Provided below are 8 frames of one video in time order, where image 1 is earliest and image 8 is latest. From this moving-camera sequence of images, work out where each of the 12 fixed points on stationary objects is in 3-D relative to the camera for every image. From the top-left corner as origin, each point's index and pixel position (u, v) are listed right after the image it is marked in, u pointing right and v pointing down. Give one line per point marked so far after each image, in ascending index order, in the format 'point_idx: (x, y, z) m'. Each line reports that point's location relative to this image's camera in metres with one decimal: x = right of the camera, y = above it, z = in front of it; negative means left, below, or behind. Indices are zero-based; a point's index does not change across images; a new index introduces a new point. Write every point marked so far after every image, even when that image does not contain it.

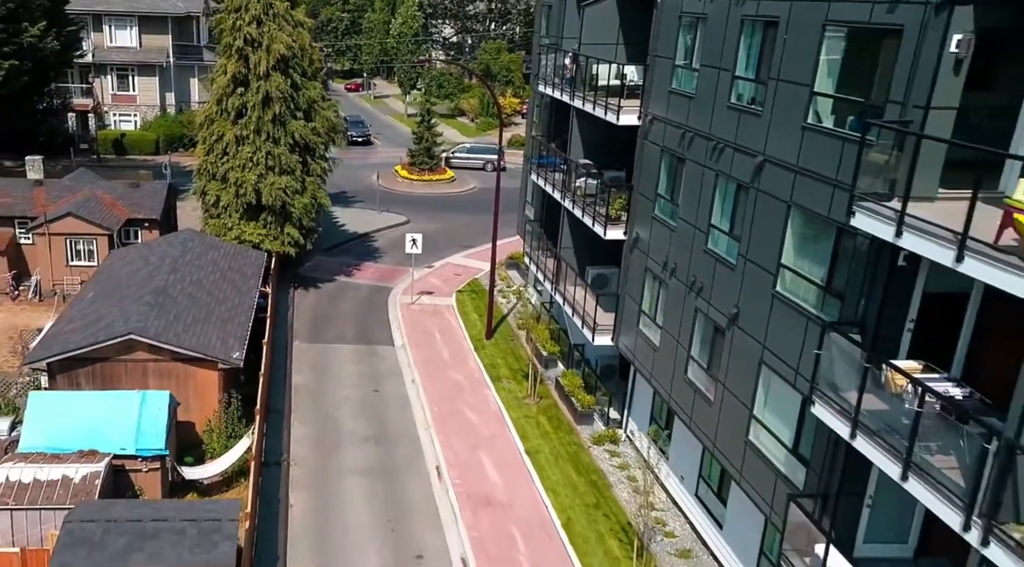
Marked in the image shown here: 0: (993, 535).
0: (+5.0, -2.6, +9.3) m
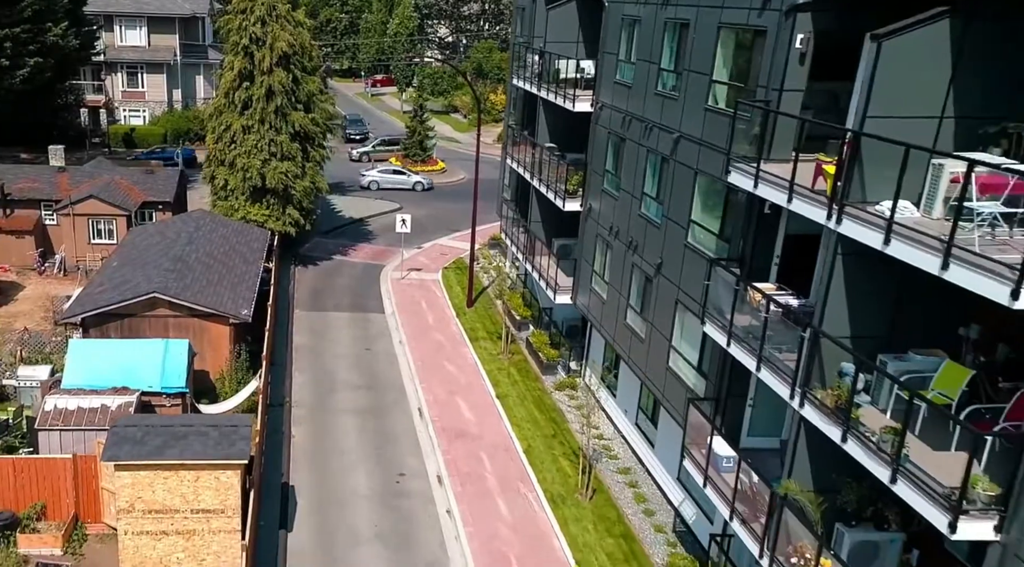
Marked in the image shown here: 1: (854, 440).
0: (+4.2, -1.7, +12.7) m
1: (+4.5, -2.1, +11.8) m
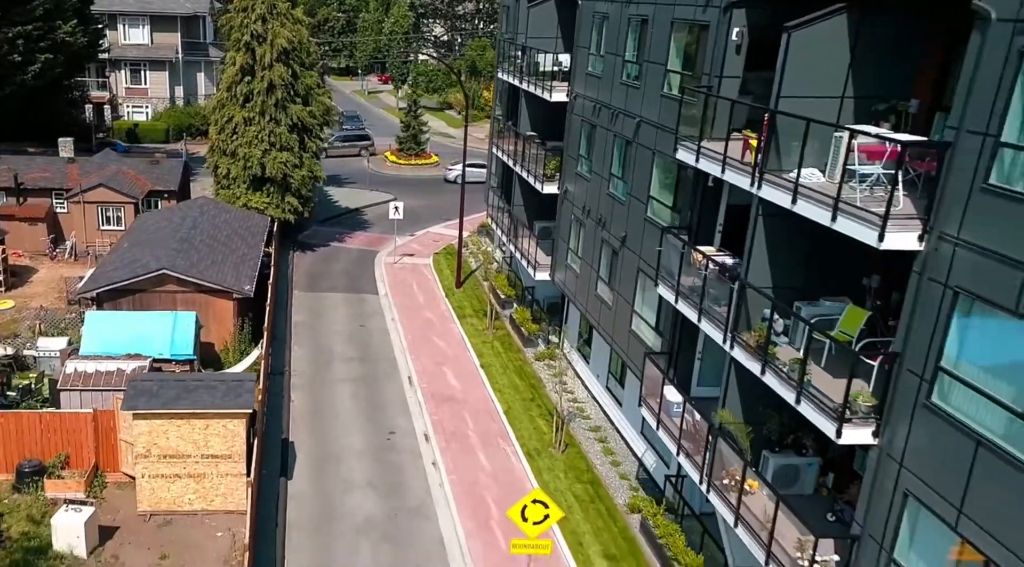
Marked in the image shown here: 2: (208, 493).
0: (+3.7, -1.0, +14.8) m
1: (+4.0, -1.4, +13.9) m
2: (-6.7, -4.6, +19.8) m
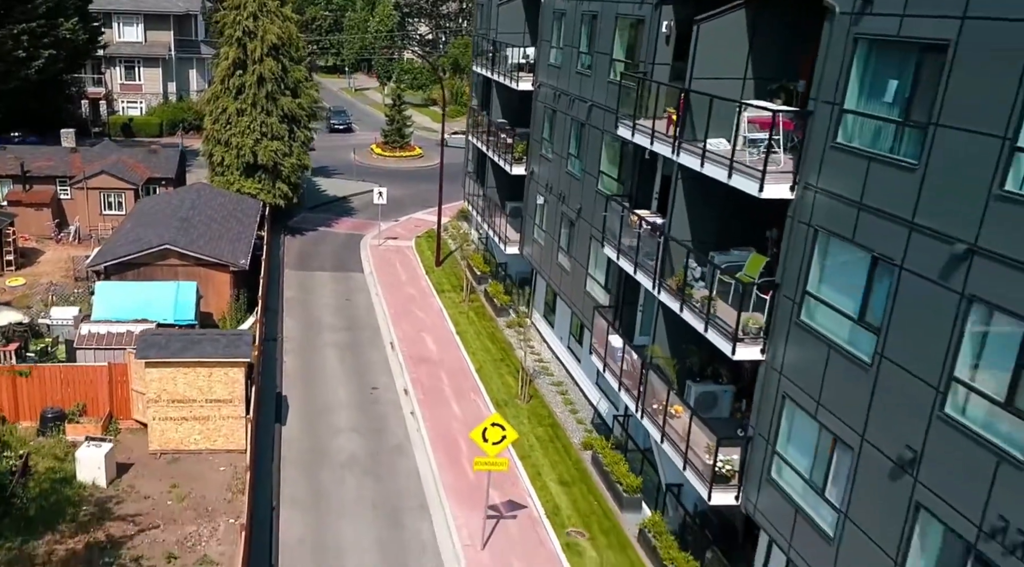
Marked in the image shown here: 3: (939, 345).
0: (+2.9, -0.1, +17.6) m
1: (+3.2, -0.5, +16.7) m
2: (-7.5, -3.7, +22.4) m
3: (+5.1, -0.8, +10.7) m
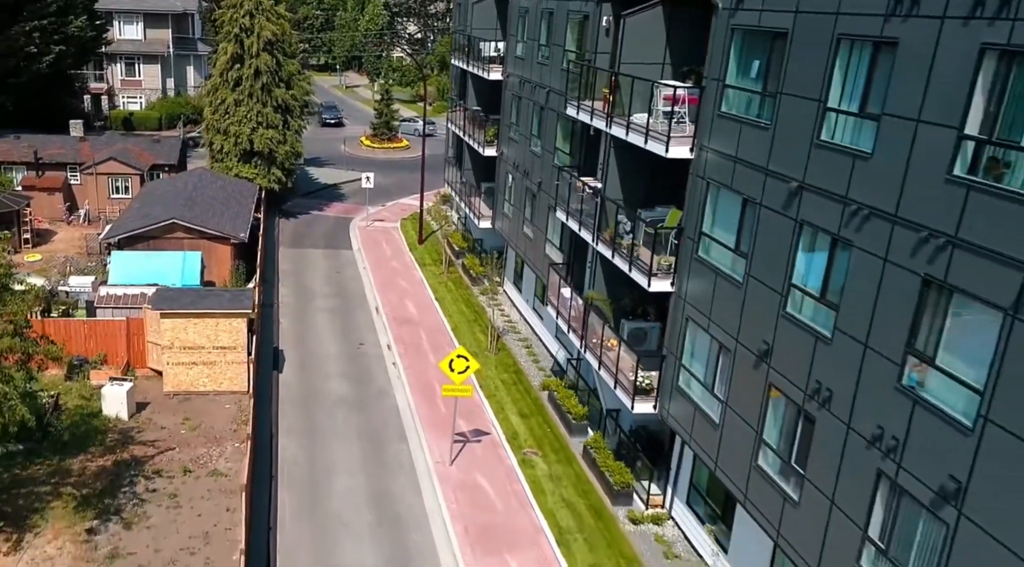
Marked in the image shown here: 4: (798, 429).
0: (+2.0, +1.0, +21.0) m
1: (+2.3, +0.6, +20.1) m
2: (-8.4, -2.7, +25.8) m
3: (+4.3, +0.3, +14.1) m
4: (+4.4, -2.2, +13.8) m
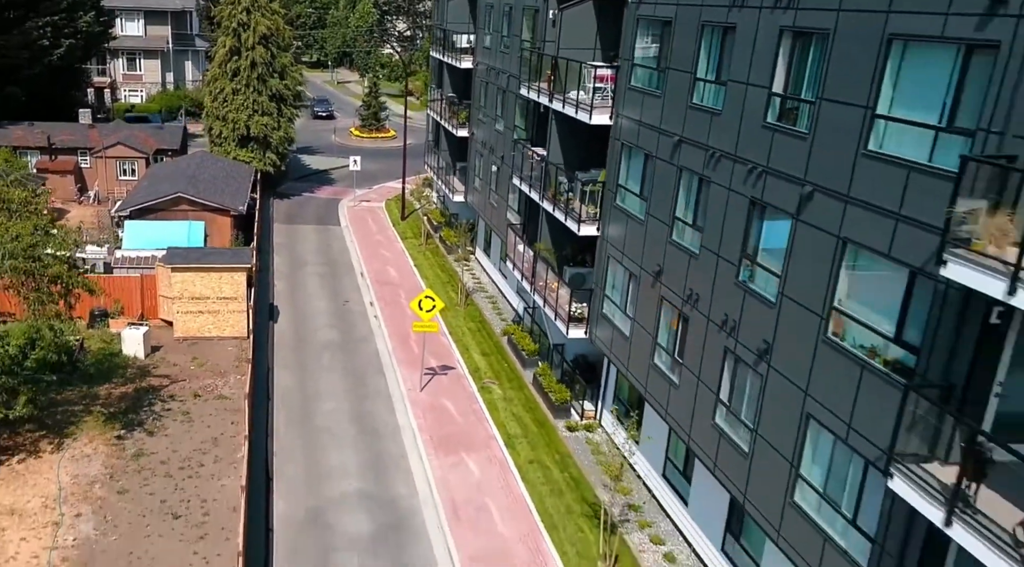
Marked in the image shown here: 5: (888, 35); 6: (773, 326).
0: (+0.9, +2.3, +25.0) m
1: (+1.2, +2.0, +24.1) m
2: (-9.6, -1.3, +29.7) m
3: (+3.2, +1.7, +18.1) m
4: (+3.3, -0.9, +17.8) m
5: (+4.8, +3.2, +11.6) m
6: (+4.1, -0.7, +14.3) m
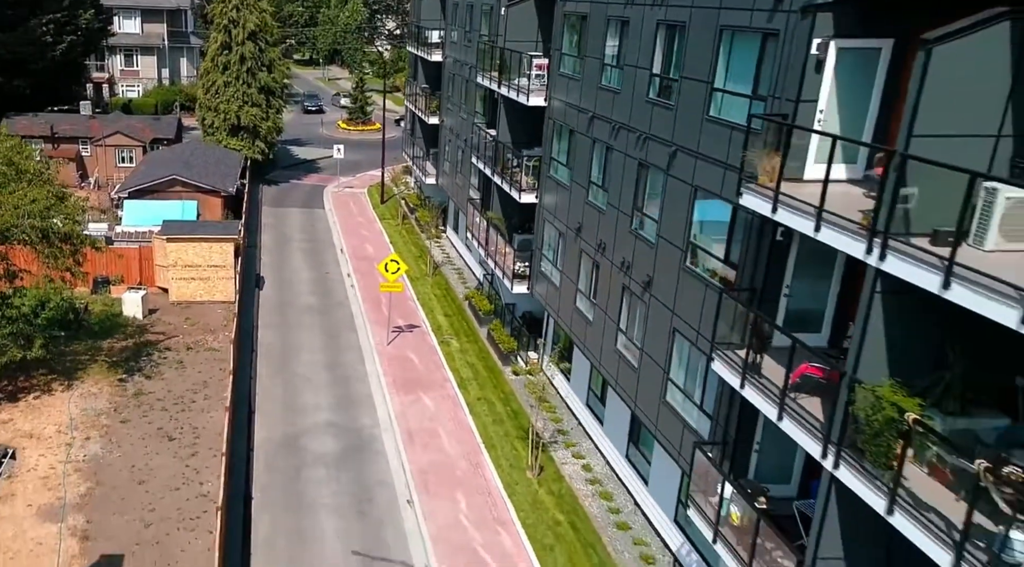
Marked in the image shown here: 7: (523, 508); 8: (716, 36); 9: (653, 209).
0: (-0.5, +3.4, +28.4) m
1: (-0.2, +3.1, +27.5) m
2: (-11.0, -0.2, +33.1) m
3: (+1.8, +2.8, +21.6) m
4: (+1.9, +0.2, +21.3) m
5: (+3.5, +4.3, +15.0) m
6: (+2.8, +0.4, +17.8) m
7: (+0.3, -5.0, +20.0) m
8: (+3.4, +4.2, +15.2) m
9: (+2.8, +1.5, +17.9) m
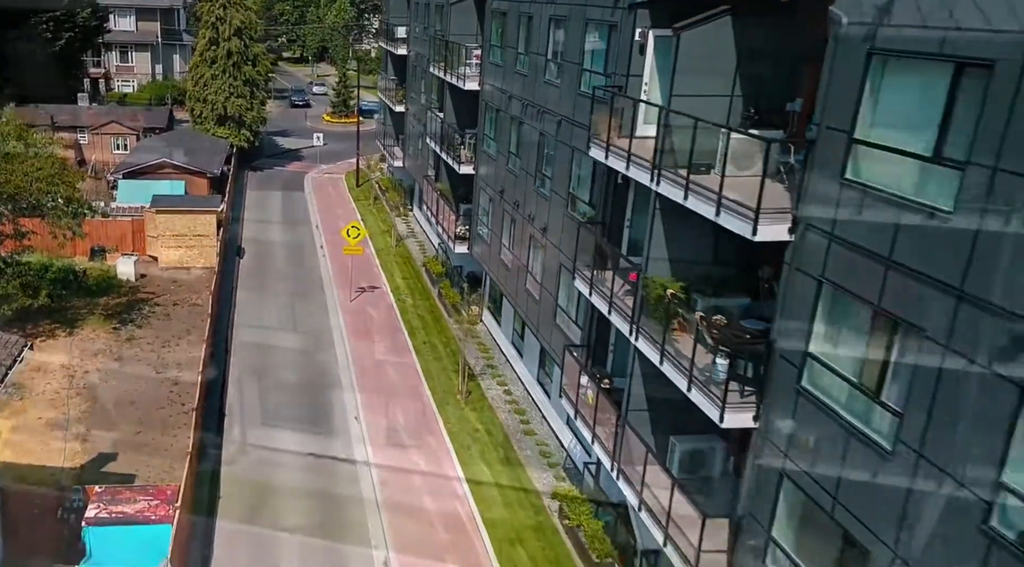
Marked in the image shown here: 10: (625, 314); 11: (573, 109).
0: (-2.5, +4.7, +32.5) m
1: (-2.1, +4.4, +31.6) m
2: (-13.0, +1.1, +37.1) m
3: (-0.1, +4.1, +25.7) m
4: (0.0, +1.5, +25.4) m
5: (+1.6, +5.6, +19.1) m
6: (+0.9, +1.7, +21.9) m
7: (-1.7, -3.7, +24.1) m
8: (+1.6, +5.5, +19.3) m
9: (+0.9, +2.8, +22.0) m
10: (+2.0, -0.6, +15.8) m
11: (+1.3, +3.9, +20.0) m
